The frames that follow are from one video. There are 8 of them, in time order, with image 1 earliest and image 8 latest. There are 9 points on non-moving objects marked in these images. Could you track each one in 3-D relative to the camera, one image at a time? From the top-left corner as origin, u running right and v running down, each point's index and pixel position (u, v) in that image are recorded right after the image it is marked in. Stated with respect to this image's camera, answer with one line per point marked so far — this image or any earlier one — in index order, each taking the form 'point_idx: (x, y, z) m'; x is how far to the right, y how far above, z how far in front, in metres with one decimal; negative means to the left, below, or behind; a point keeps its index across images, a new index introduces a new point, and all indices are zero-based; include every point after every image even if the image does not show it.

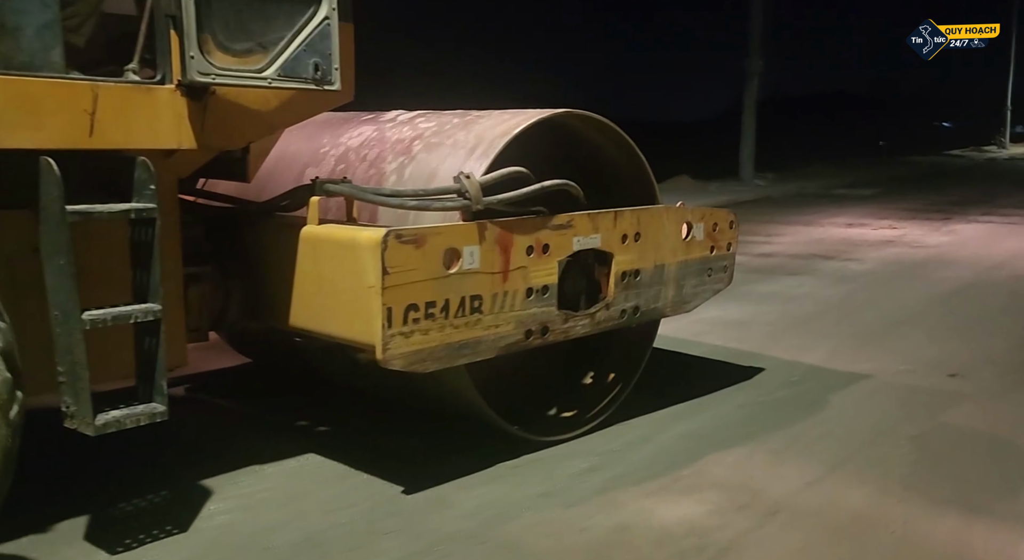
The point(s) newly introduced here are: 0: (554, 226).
0: (+0.2, +0.2, +3.9) m
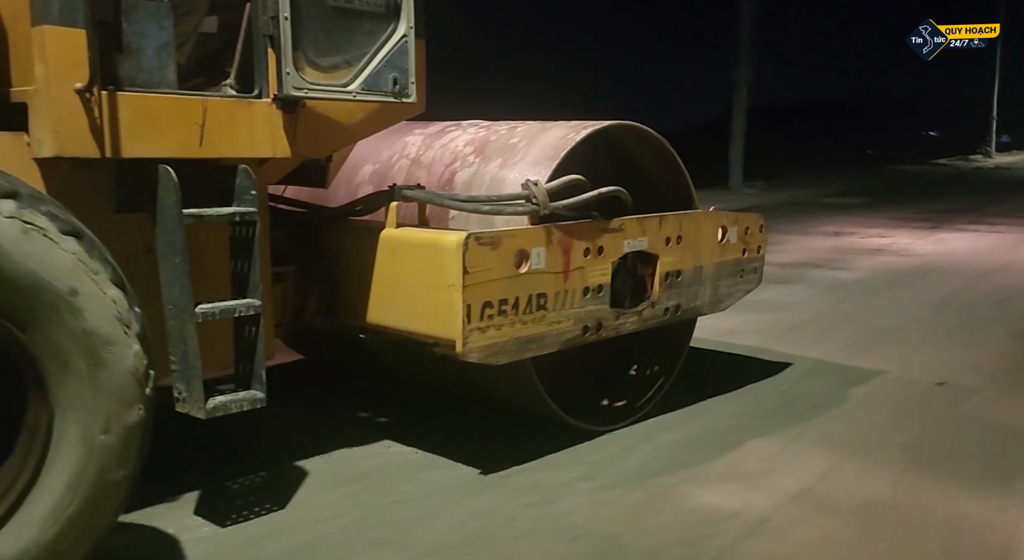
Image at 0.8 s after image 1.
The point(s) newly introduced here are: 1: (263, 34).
0: (+0.5, +0.2, +4.2) m
1: (-0.9, +0.9, +3.1) m
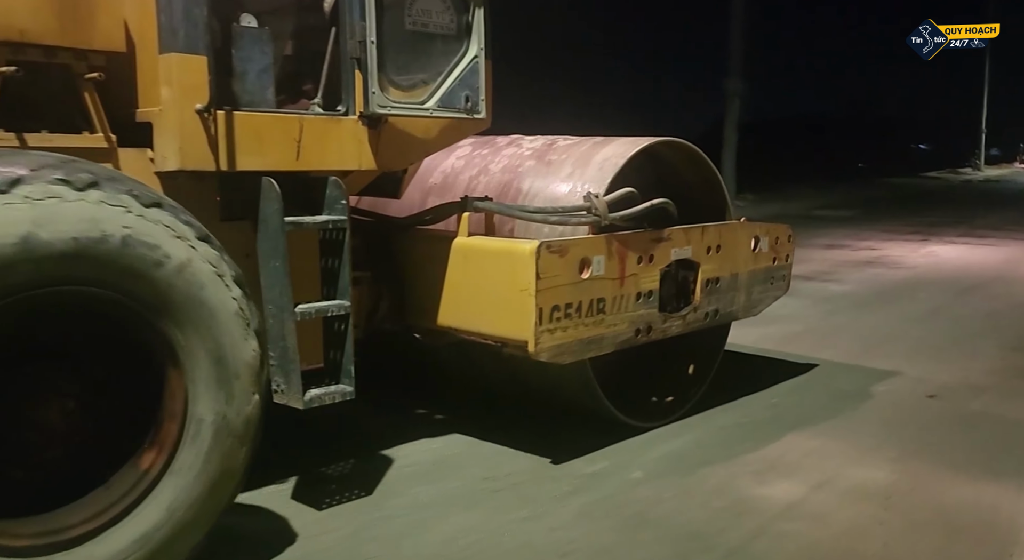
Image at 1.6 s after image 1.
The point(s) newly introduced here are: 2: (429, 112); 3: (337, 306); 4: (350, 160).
0: (+0.8, +0.2, +4.4) m
1: (-0.6, +0.9, +3.4) m
2: (-0.3, +0.7, +3.8) m
3: (-0.7, -0.1, +3.4) m
4: (-0.7, +0.5, +3.5) m
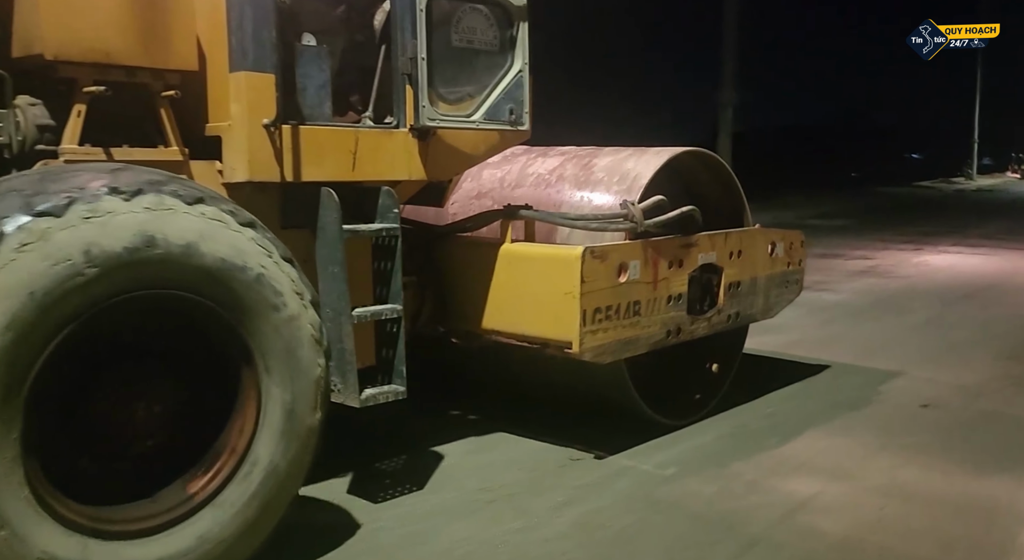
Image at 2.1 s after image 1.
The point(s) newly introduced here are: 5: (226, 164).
0: (+0.9, +0.2, +4.6) m
1: (-0.5, +0.9, +3.6) m
2: (-0.2, +0.7, +4.0) m
3: (-0.5, -0.1, +3.6) m
4: (-0.5, +0.5, +3.7) m
5: (-1.1, +0.4, +3.2) m
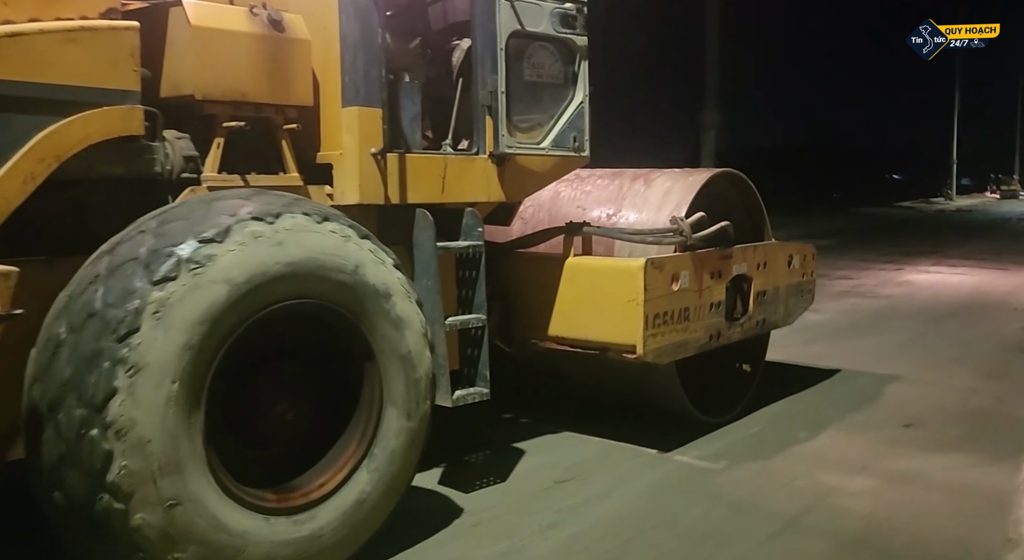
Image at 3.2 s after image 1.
0: (+1.3, +0.1, +5.1) m
1: (-0.1, +0.8, +4.0) m
2: (+0.2, +0.7, +4.4) m
3: (-0.2, -0.2, +4.0) m
4: (-0.1, +0.4, +4.1) m
5: (-0.7, +0.4, +3.6) m
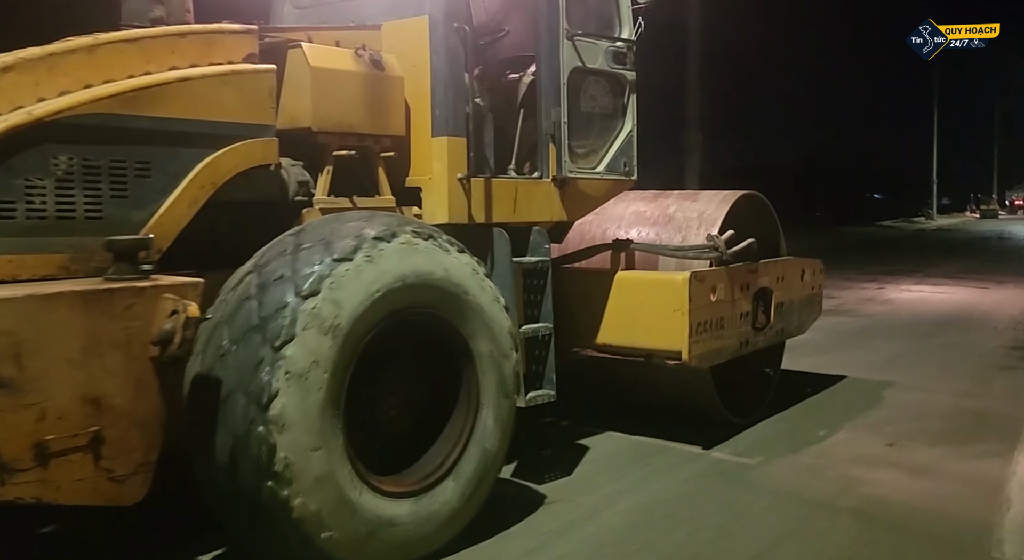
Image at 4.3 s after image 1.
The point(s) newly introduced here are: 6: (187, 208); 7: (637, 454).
0: (+1.6, +0.1, +5.5) m
1: (+0.2, +0.8, +4.5) m
2: (+0.5, +0.6, +4.8) m
3: (+0.2, -0.2, +4.4) m
4: (+0.2, +0.4, +4.5) m
5: (-0.4, +0.3, +4.0) m
6: (-1.1, +0.3, +3.0) m
7: (+0.7, -1.0, +4.9) m
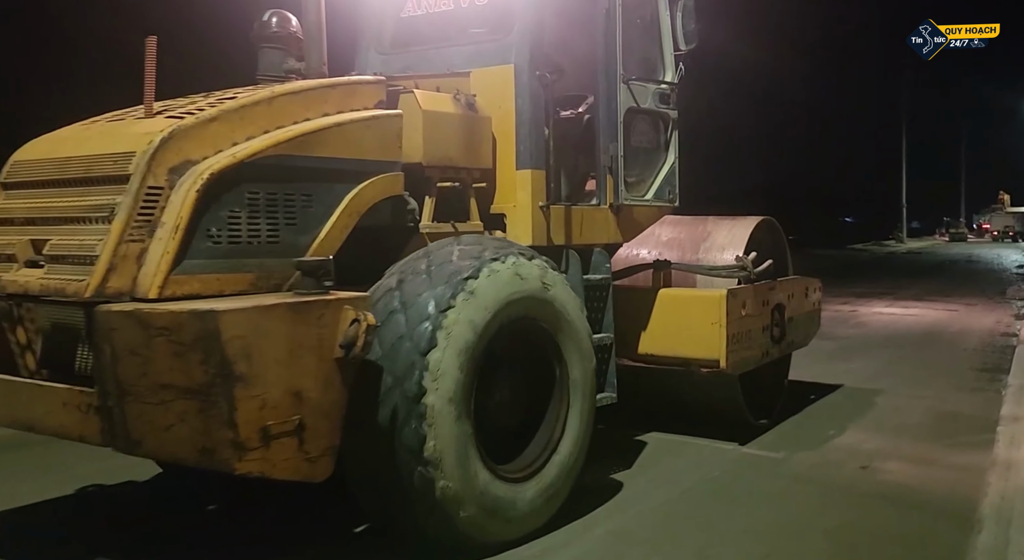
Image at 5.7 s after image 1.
0: (+1.9, 0.0, +6.2) m
1: (+0.5, +0.7, +5.1) m
2: (+0.8, +0.5, +5.4) m
3: (+0.5, -0.3, +5.0) m
4: (+0.5, +0.3, +5.1) m
5: (0.0, +0.2, +4.6) m
6: (-0.7, +0.2, +3.6) m
7: (+1.1, -1.1, +5.5) m
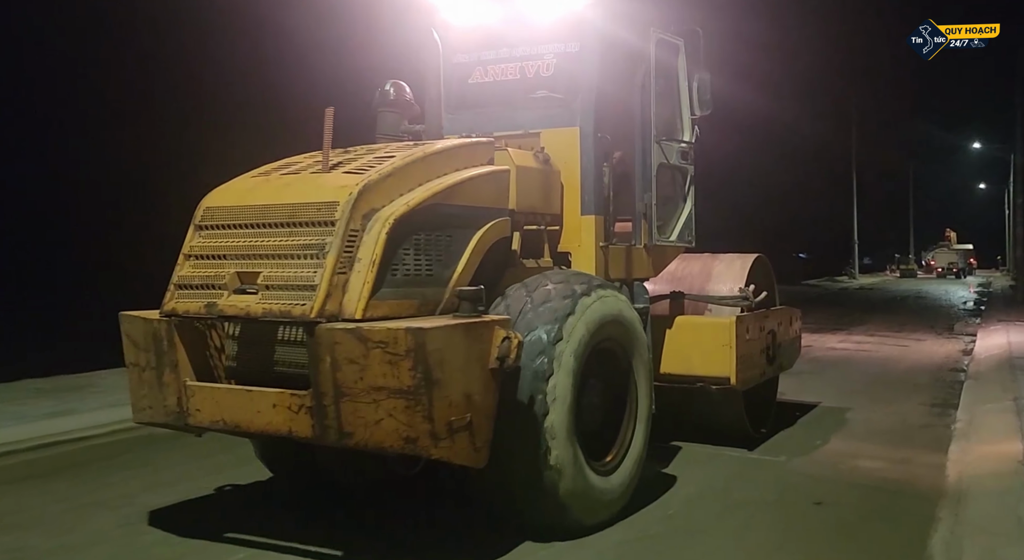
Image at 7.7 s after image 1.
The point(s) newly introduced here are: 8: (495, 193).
0: (+2.1, -0.3, +7.1) m
1: (+0.9, +0.5, +6.0) m
2: (+1.2, +0.3, +6.4) m
3: (+0.9, -0.5, +5.8) m
4: (+0.9, +0.1, +6.0) m
5: (+0.4, +0.1, +5.5) m
6: (-0.2, +0.1, +4.3) m
7: (+1.4, -1.3, +6.4) m
8: (-0.1, +0.5, +4.6) m
